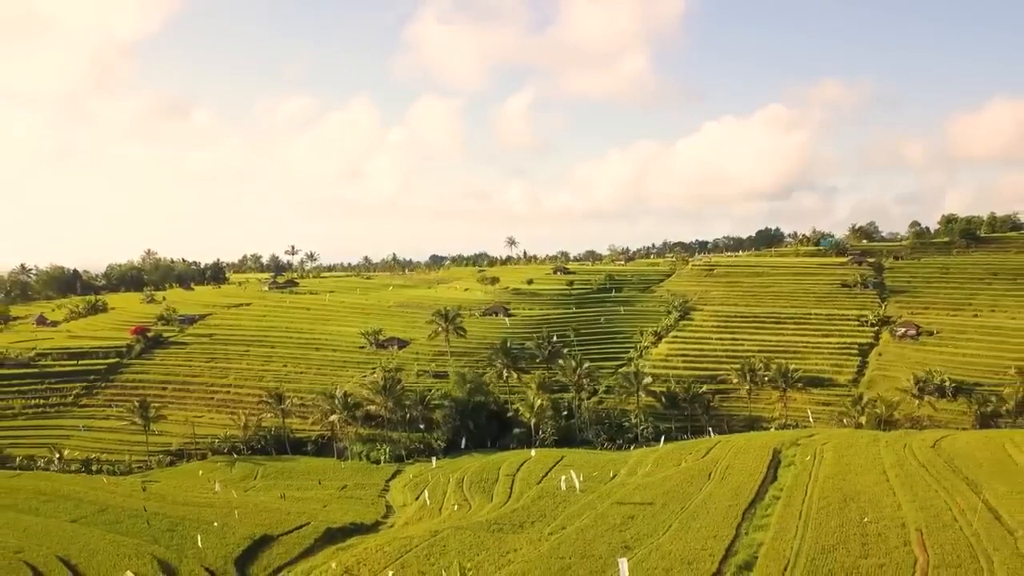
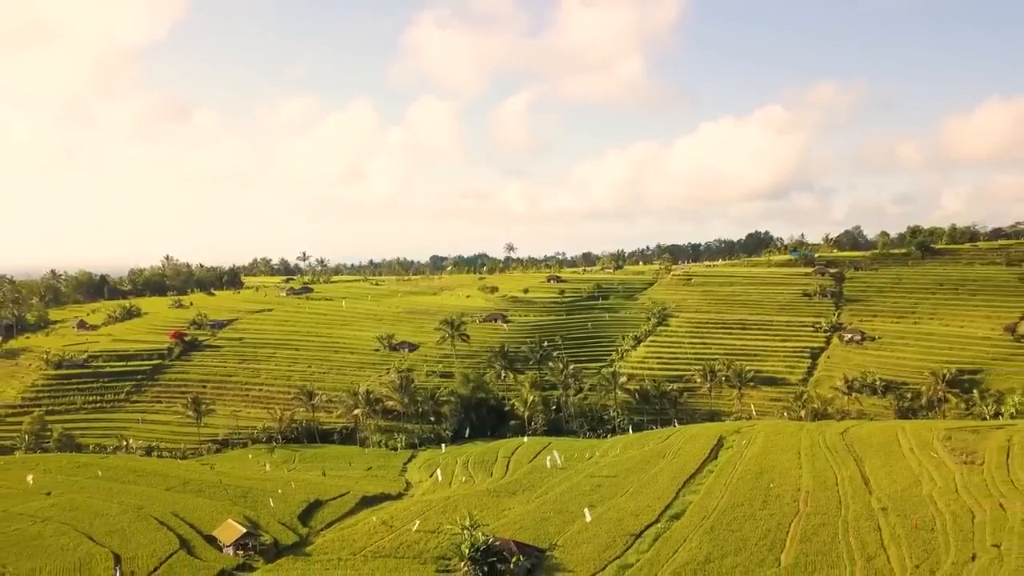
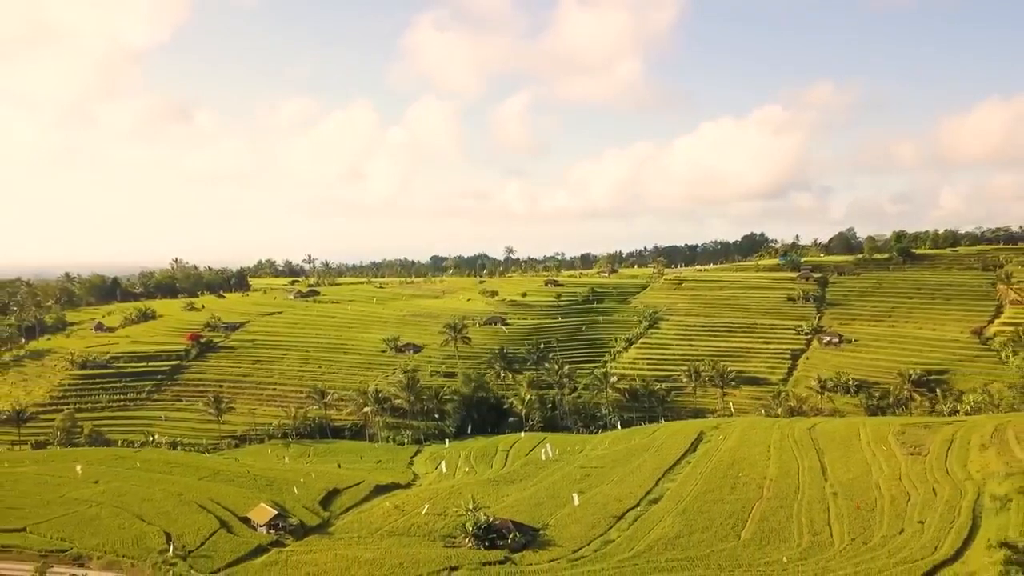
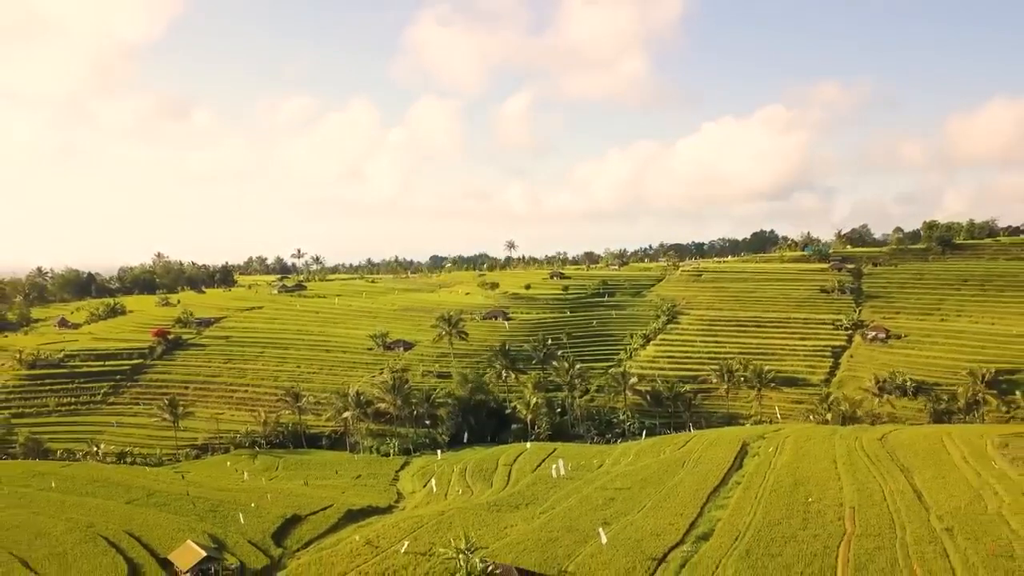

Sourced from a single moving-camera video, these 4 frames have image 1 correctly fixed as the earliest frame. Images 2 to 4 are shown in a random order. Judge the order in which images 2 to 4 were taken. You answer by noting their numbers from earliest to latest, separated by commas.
4, 2, 3
